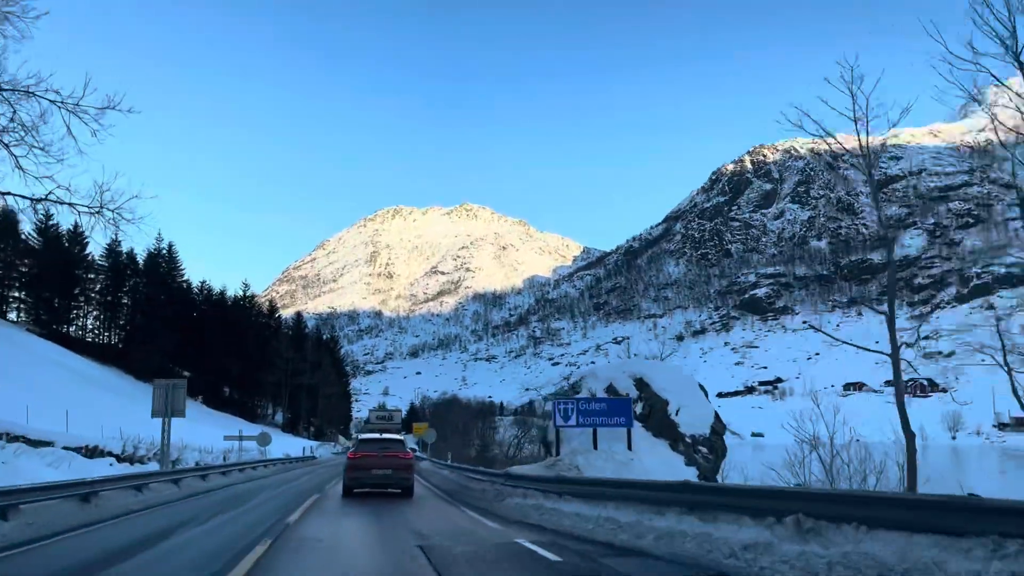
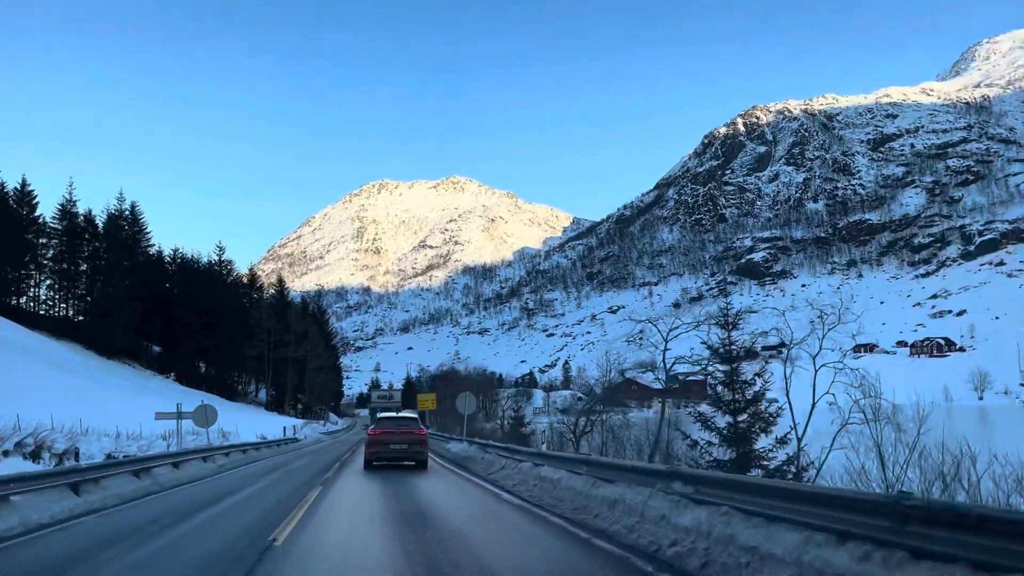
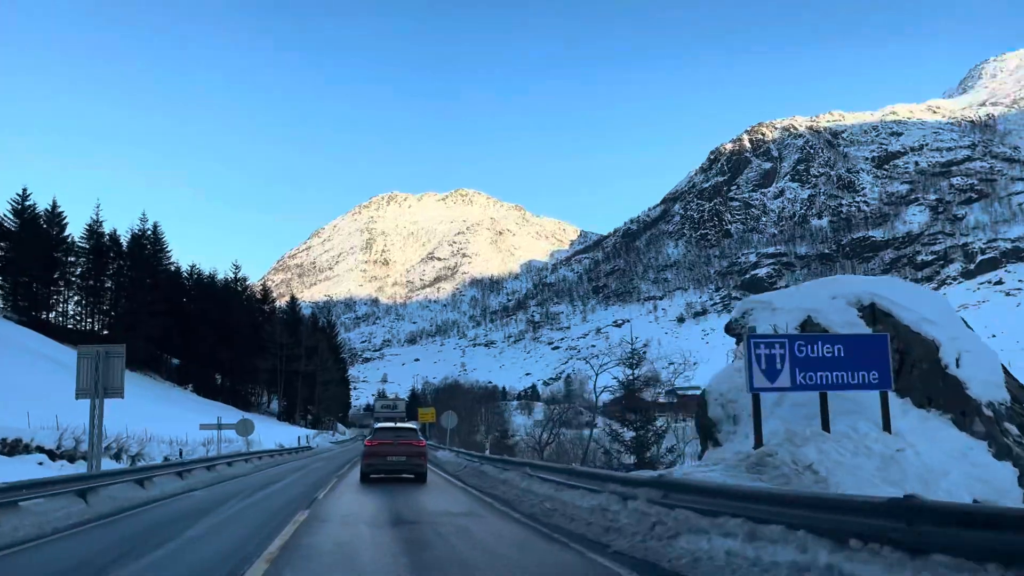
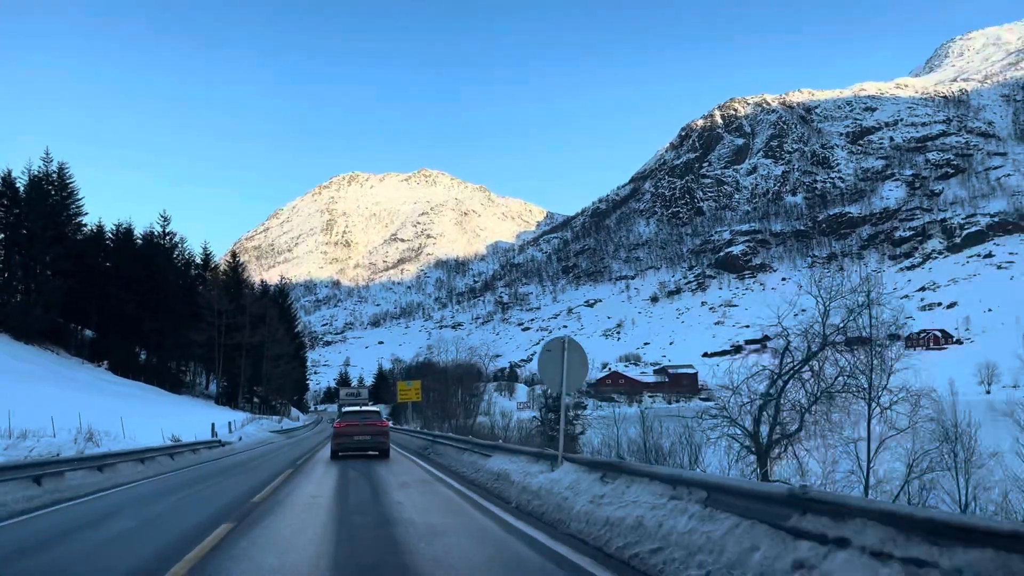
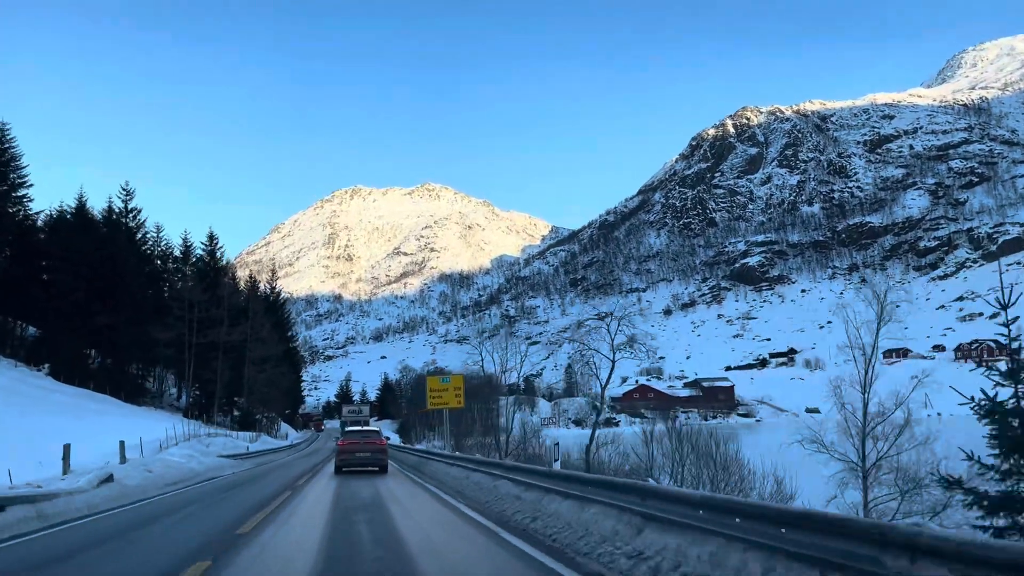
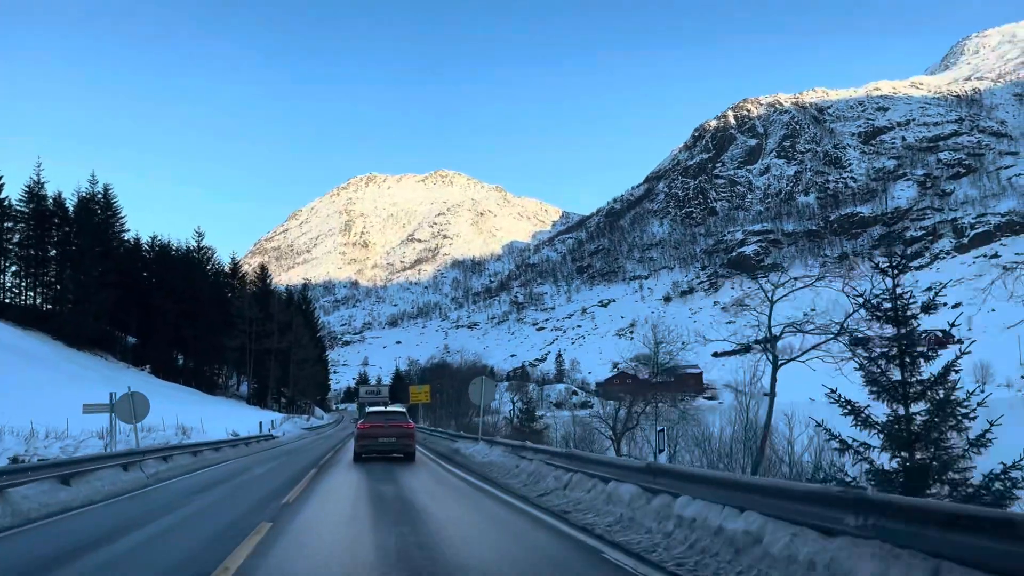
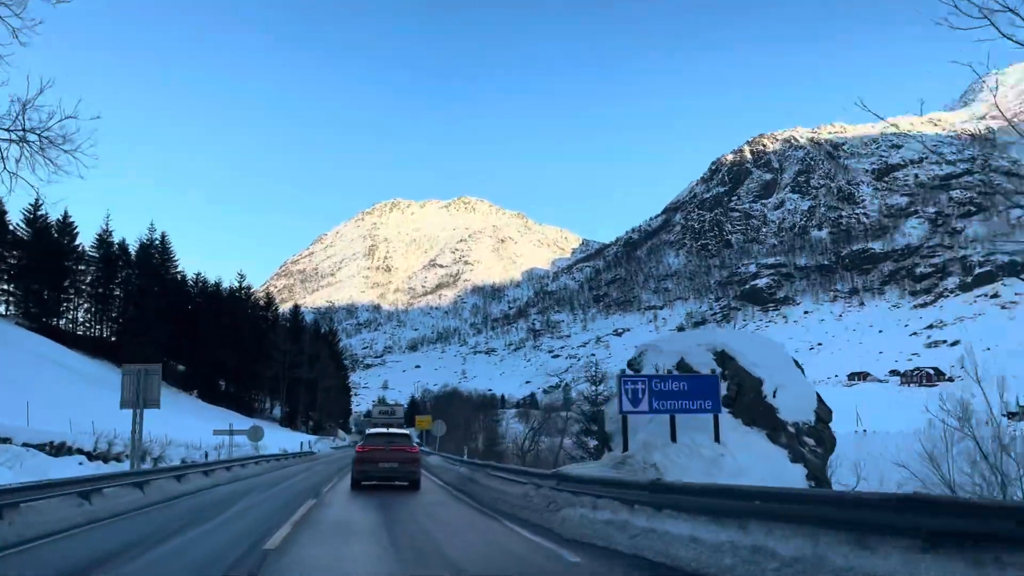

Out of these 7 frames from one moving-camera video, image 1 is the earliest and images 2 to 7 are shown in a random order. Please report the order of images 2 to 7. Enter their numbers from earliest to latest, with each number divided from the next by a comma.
7, 3, 2, 6, 4, 5
